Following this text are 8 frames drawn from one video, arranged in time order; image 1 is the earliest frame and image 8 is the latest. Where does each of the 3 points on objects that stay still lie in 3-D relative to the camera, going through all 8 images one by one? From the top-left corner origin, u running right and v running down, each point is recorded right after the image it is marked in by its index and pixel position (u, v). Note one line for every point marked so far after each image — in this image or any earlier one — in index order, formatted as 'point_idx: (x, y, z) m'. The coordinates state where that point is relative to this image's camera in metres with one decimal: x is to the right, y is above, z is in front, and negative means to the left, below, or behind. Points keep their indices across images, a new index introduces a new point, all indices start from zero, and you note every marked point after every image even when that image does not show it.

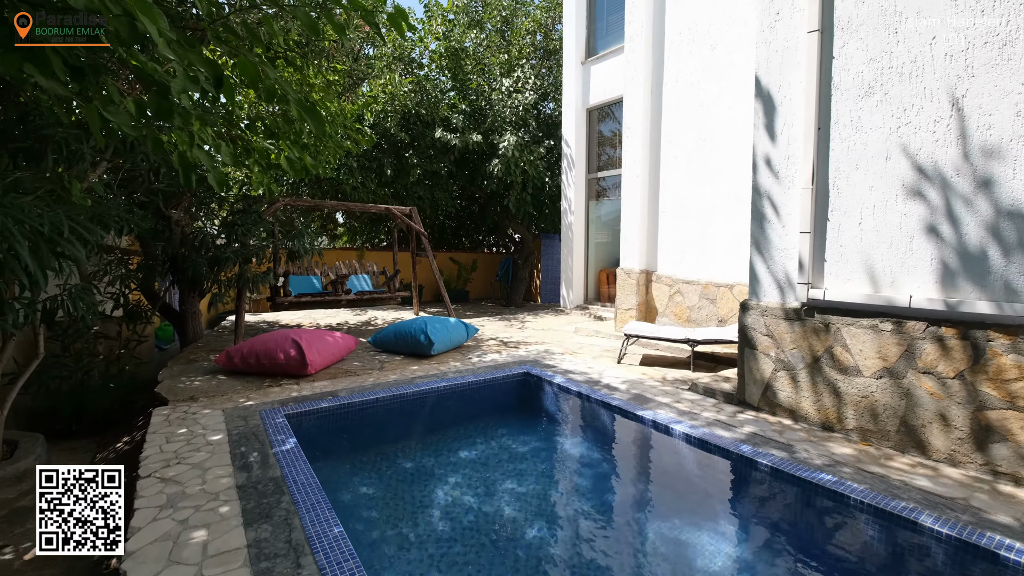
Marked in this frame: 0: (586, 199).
0: (+1.5, +1.7, +8.9) m
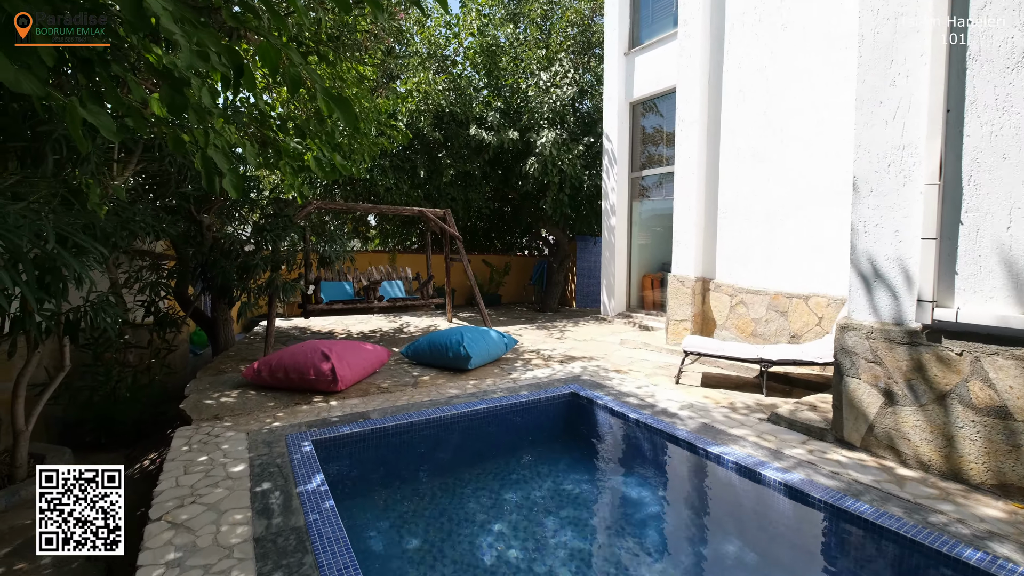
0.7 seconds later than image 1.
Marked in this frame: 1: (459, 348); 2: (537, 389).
0: (+2.2, +1.6, +8.3) m
1: (-0.5, -0.6, +4.8) m
2: (+0.2, -1.0, +4.3) m
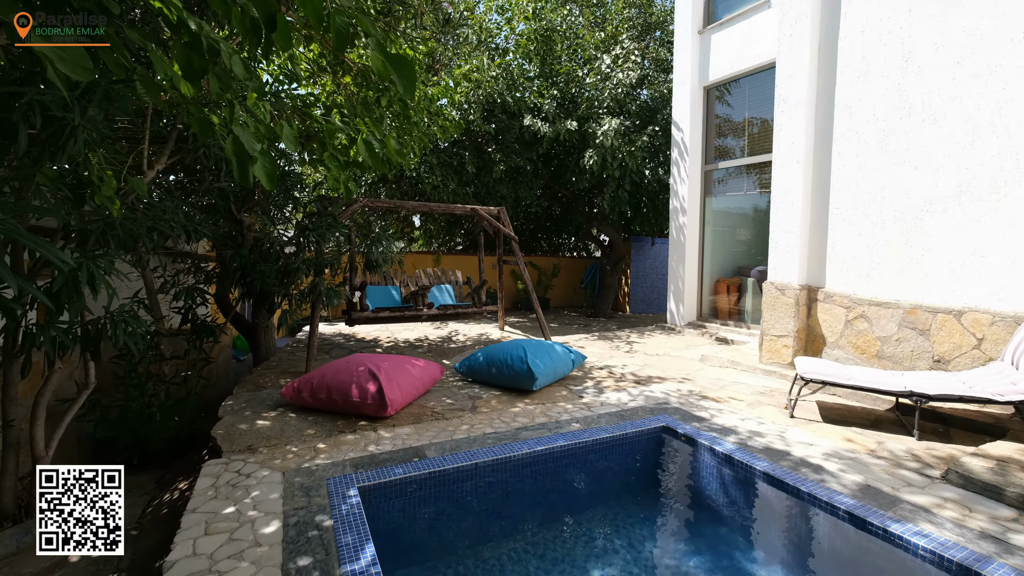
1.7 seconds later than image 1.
0: (+3.1, +1.5, +7.4) m
1: (+0.1, -0.7, +4.2) m
2: (+0.9, -1.0, +3.6) m
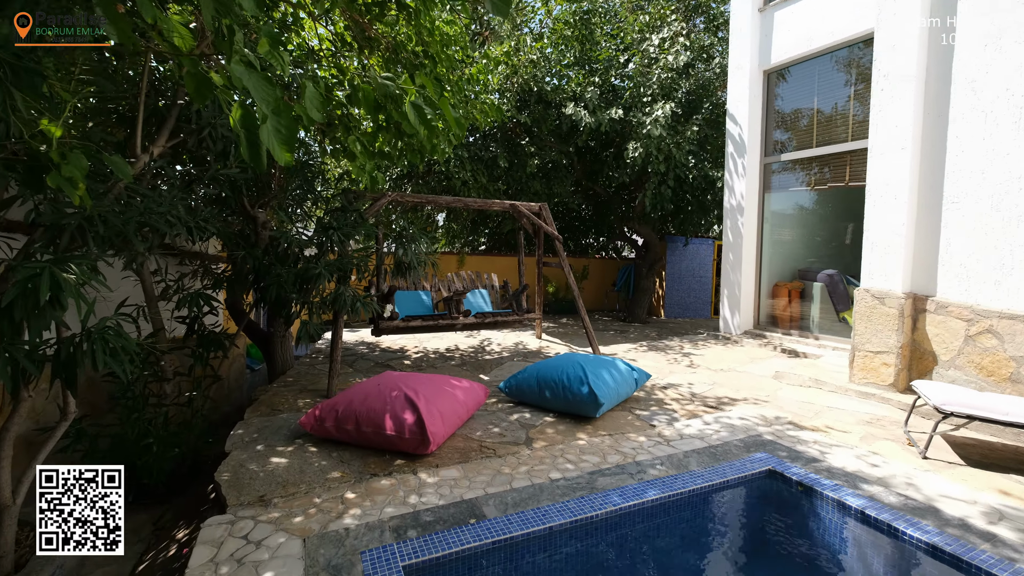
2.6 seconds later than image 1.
0: (+3.7, +1.4, +6.7) m
1: (+0.6, -0.8, +3.5) m
2: (+1.3, -1.1, +2.9) m
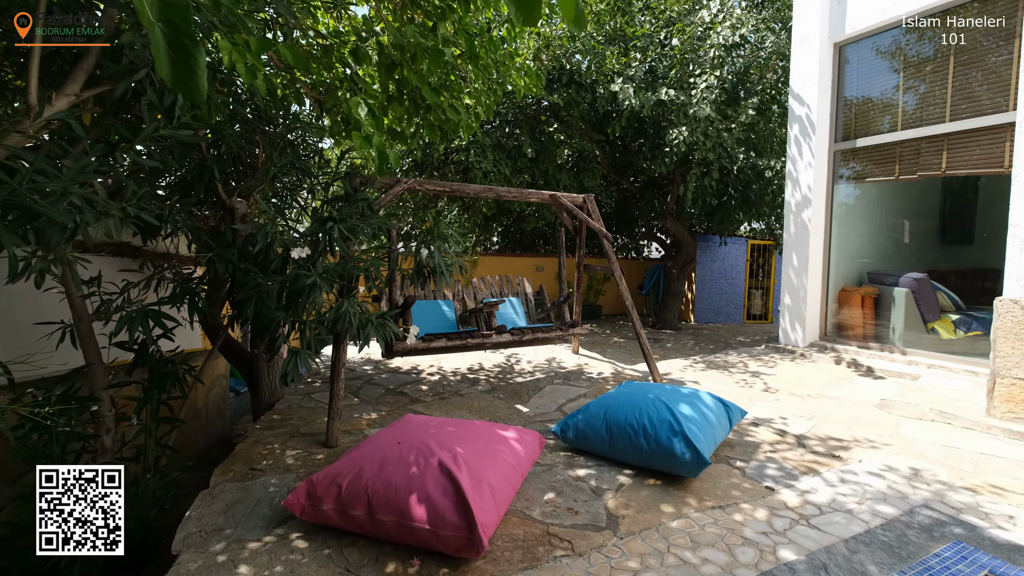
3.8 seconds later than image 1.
0: (+4.1, +1.4, +5.8) m
1: (+0.9, -0.9, +2.6) m
2: (+1.7, -1.2, +1.9) m
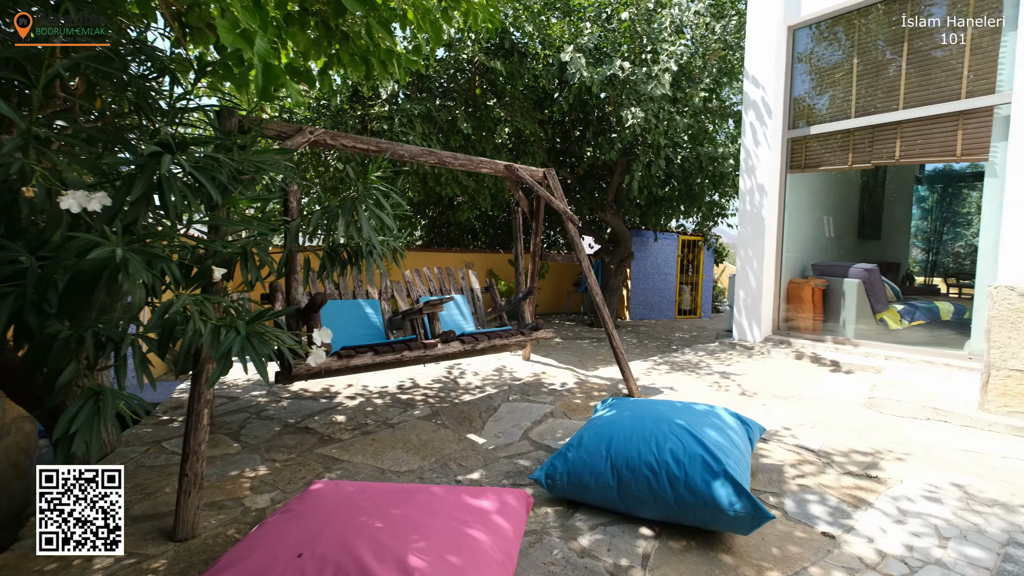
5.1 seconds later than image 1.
0: (+3.3, +1.5, +5.5) m
1: (+0.8, -0.8, +1.9) m
2: (+1.7, -1.1, +1.3) m
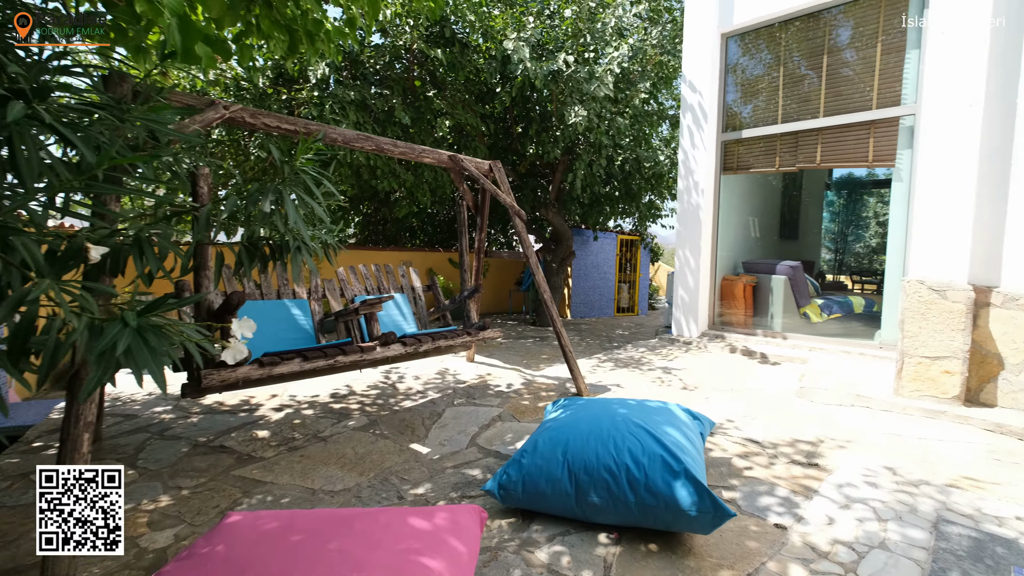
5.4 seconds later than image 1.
0: (+2.6, +1.5, +5.8) m
1: (+0.7, -0.8, +1.8) m
2: (+1.6, -1.1, +1.4) m
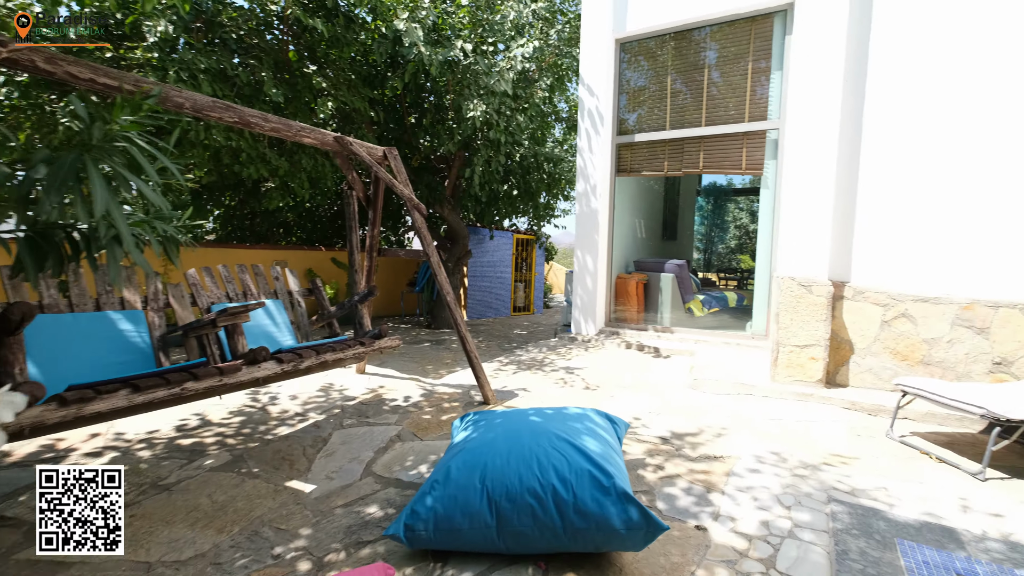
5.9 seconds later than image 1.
0: (+1.2, +1.5, +5.9) m
1: (+0.3, -0.8, +1.6) m
2: (+1.3, -1.0, +1.4) m
